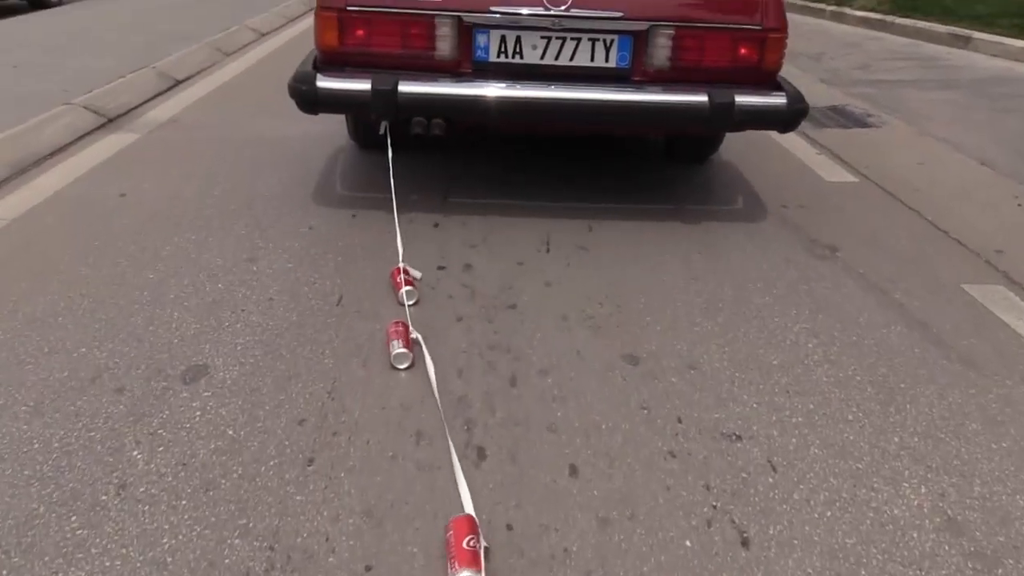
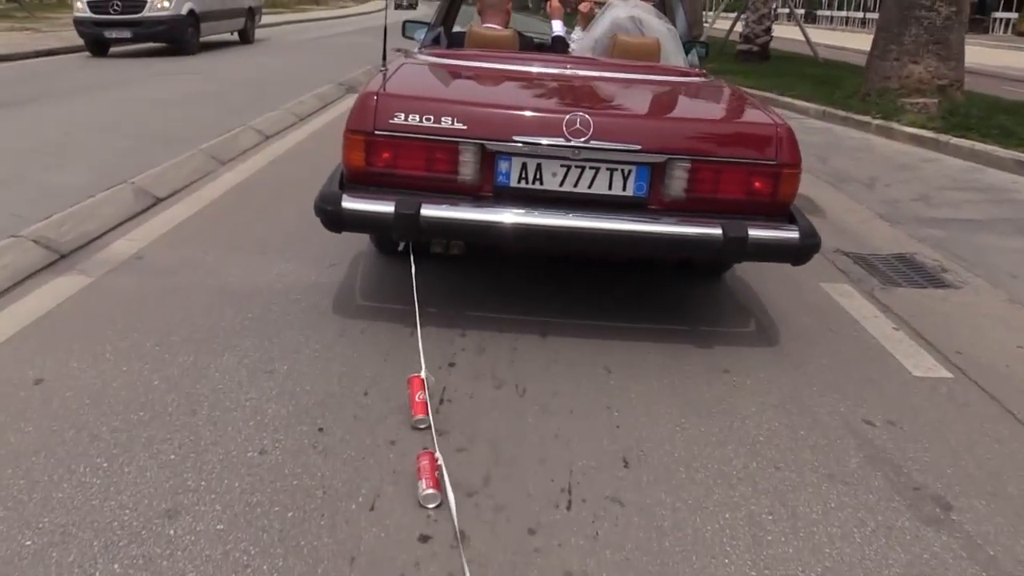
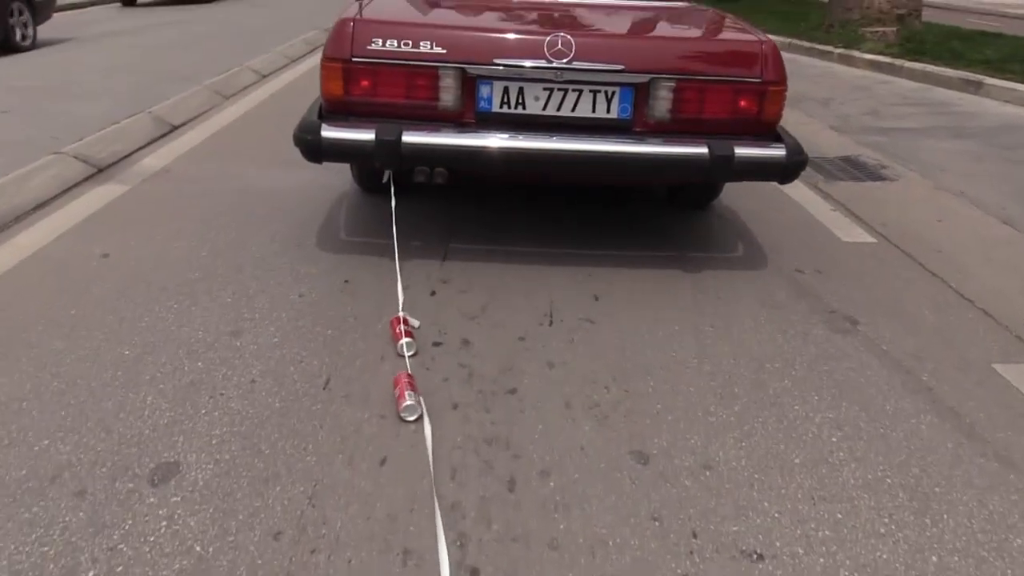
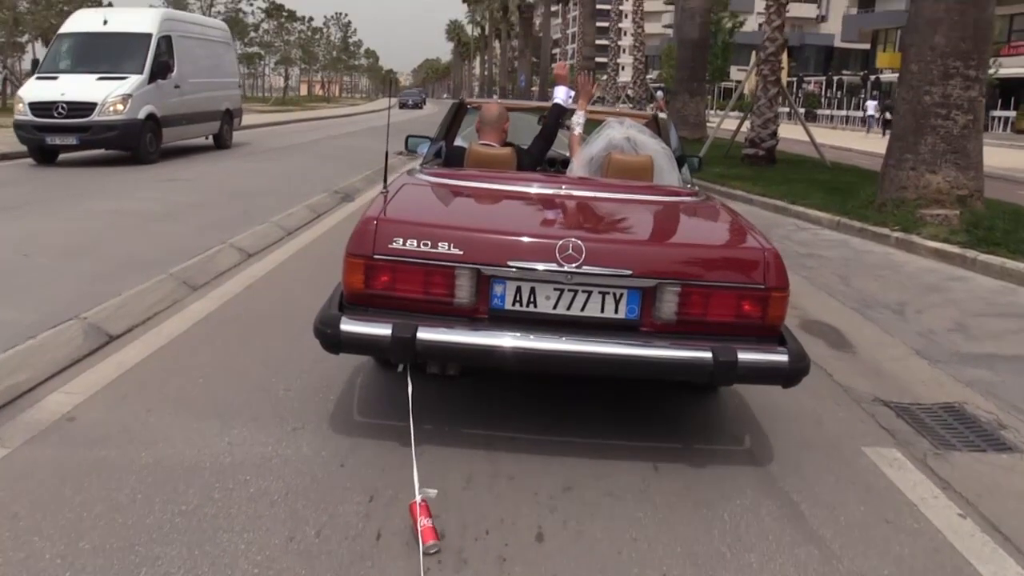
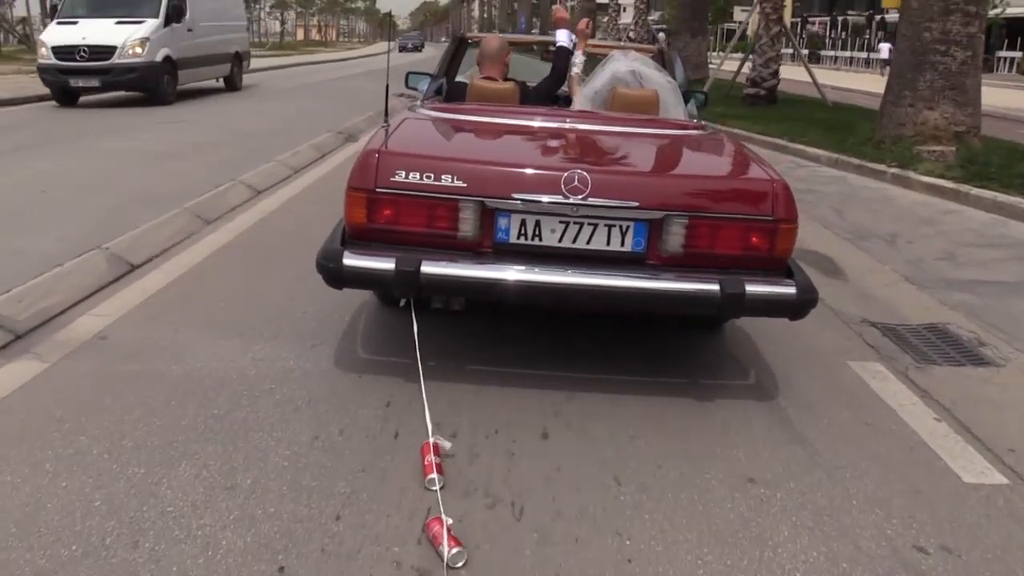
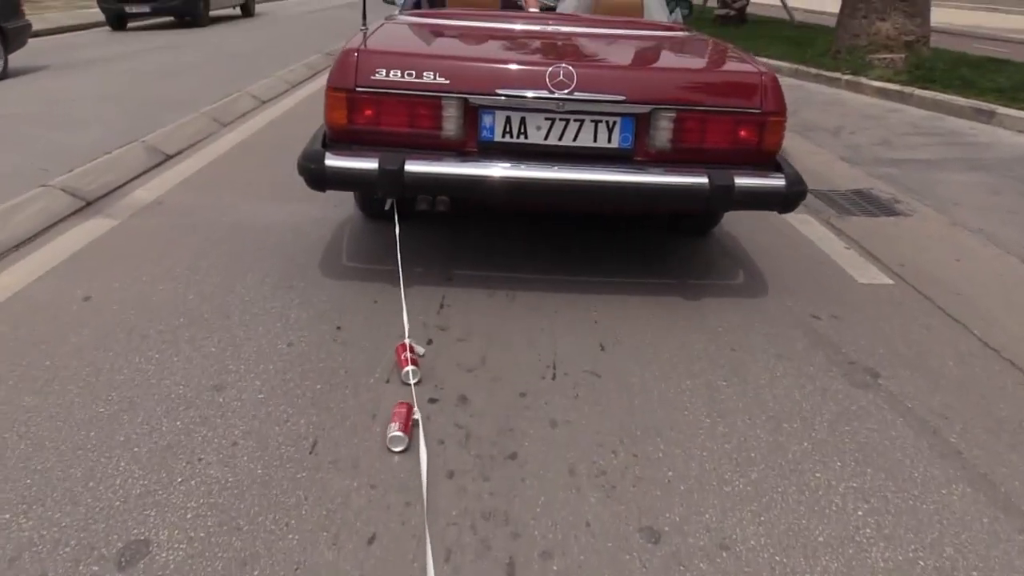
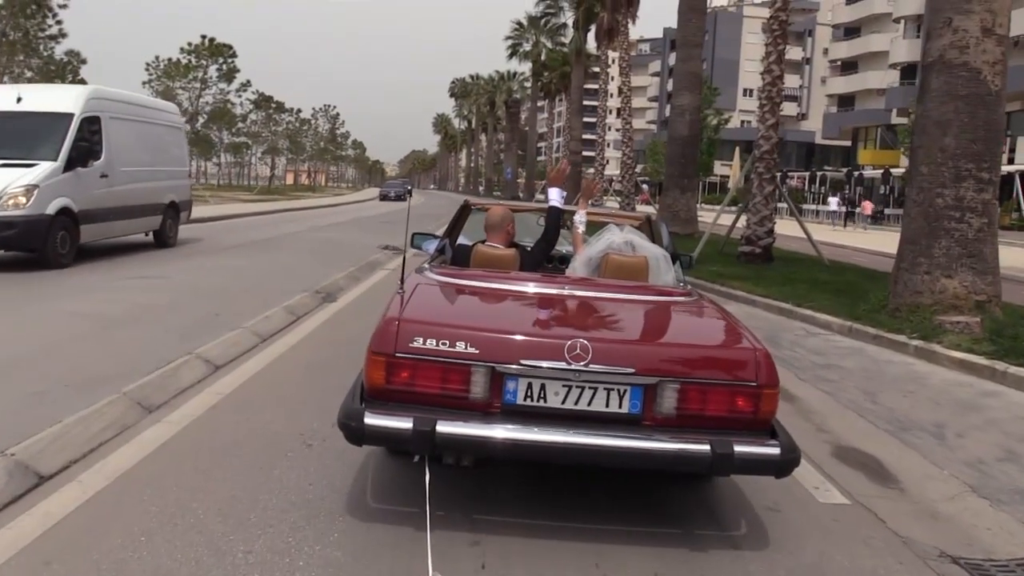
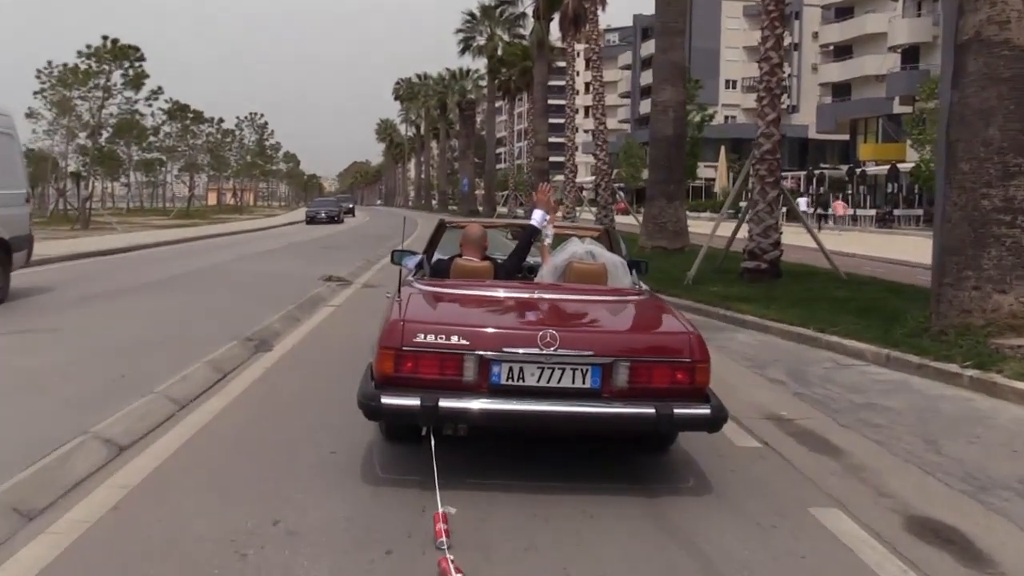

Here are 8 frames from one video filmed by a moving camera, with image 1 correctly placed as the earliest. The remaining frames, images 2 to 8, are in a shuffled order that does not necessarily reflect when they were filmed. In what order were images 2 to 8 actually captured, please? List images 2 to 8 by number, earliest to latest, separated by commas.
3, 6, 2, 5, 4, 7, 8
